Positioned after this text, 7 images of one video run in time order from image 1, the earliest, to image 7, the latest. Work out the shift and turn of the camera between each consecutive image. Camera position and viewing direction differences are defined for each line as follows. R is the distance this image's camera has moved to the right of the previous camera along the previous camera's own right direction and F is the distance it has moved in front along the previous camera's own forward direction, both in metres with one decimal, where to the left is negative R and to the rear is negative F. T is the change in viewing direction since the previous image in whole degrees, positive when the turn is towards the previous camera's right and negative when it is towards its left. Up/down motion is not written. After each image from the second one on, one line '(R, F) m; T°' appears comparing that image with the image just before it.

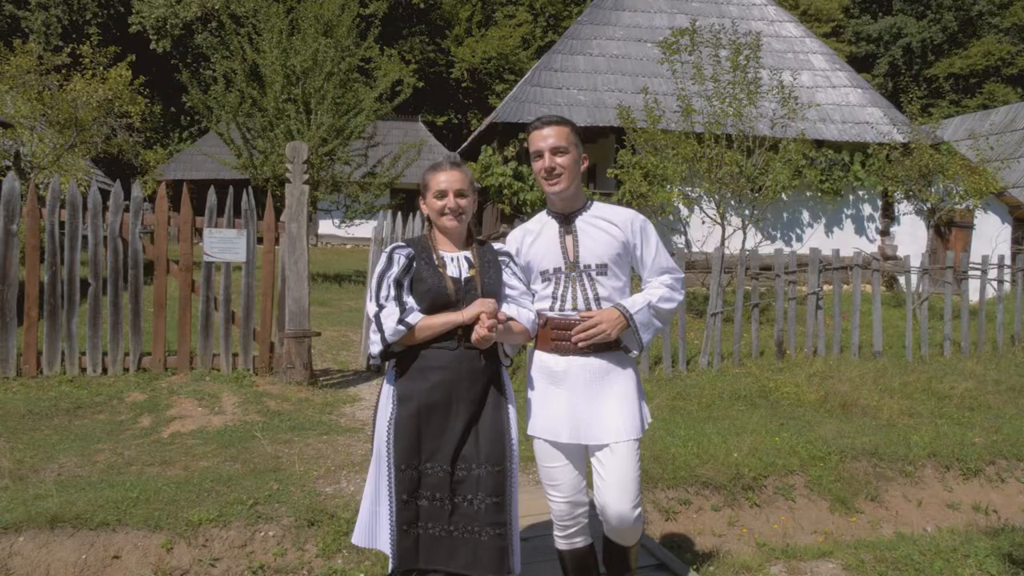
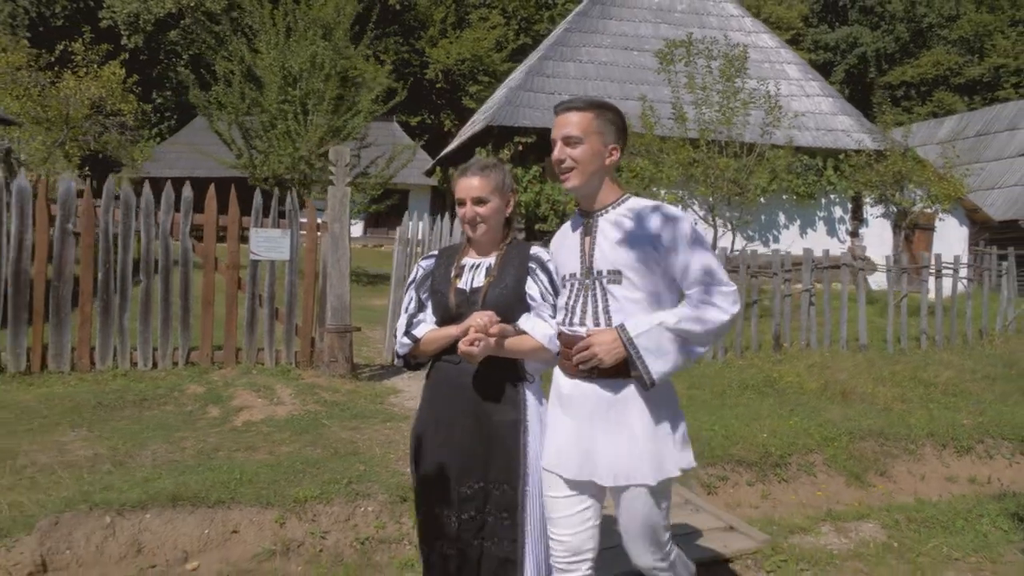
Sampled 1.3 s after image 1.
(-0.7, -0.4) m; +4°
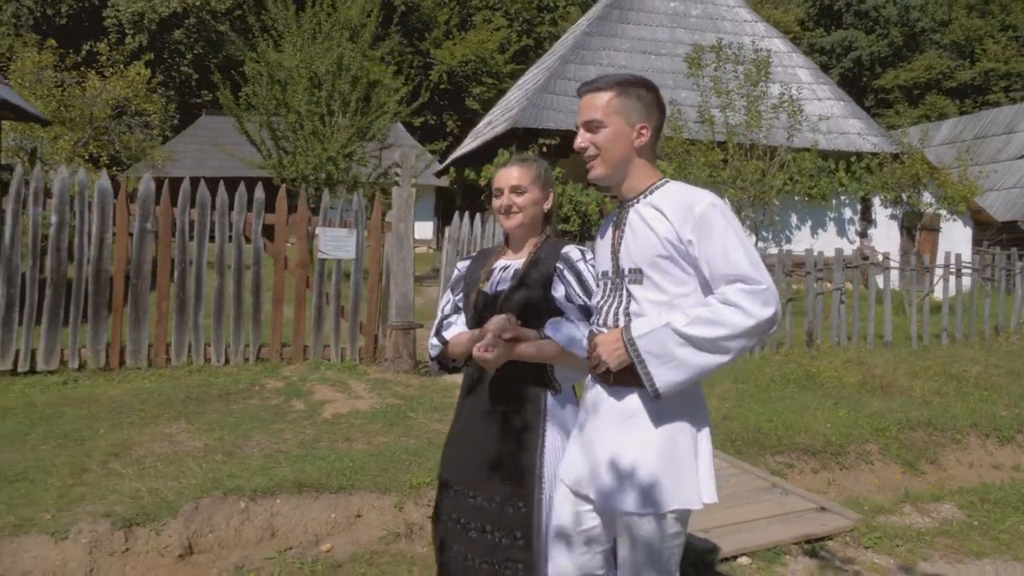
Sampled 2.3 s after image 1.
(-0.7, -0.3) m; +1°
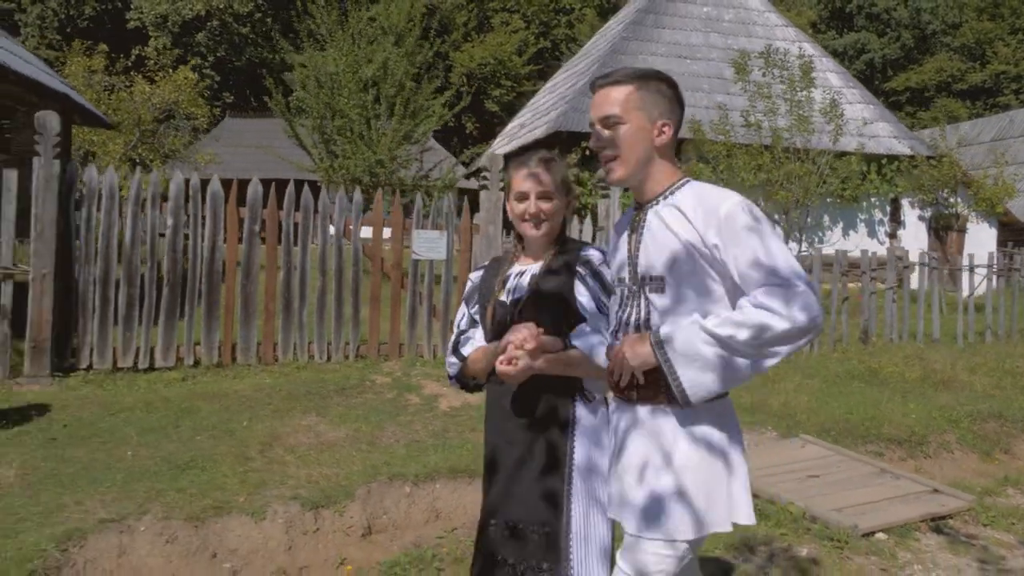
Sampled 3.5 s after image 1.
(-0.9, -0.3) m; 0°
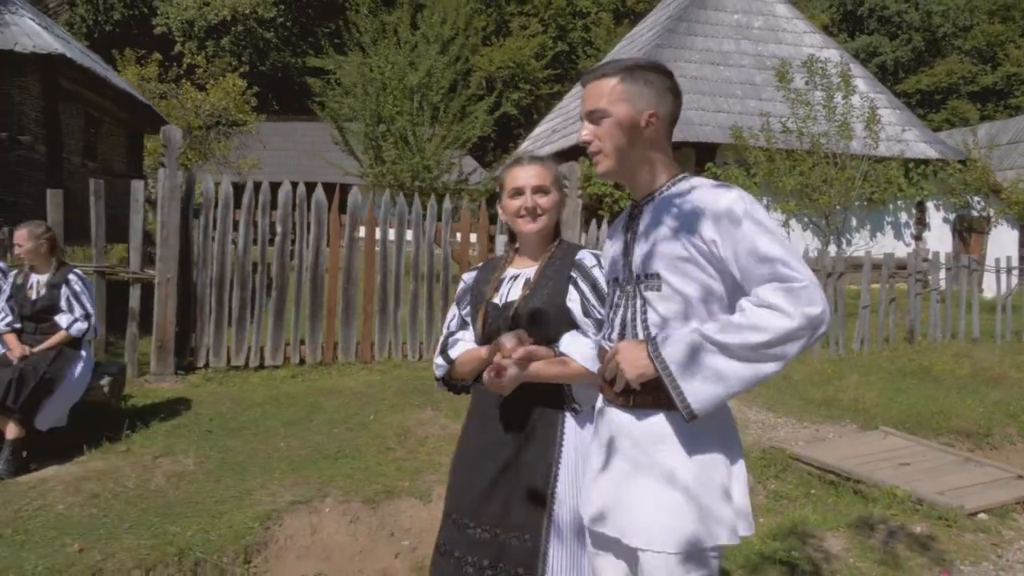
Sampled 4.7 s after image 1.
(-0.8, -0.4) m; 0°
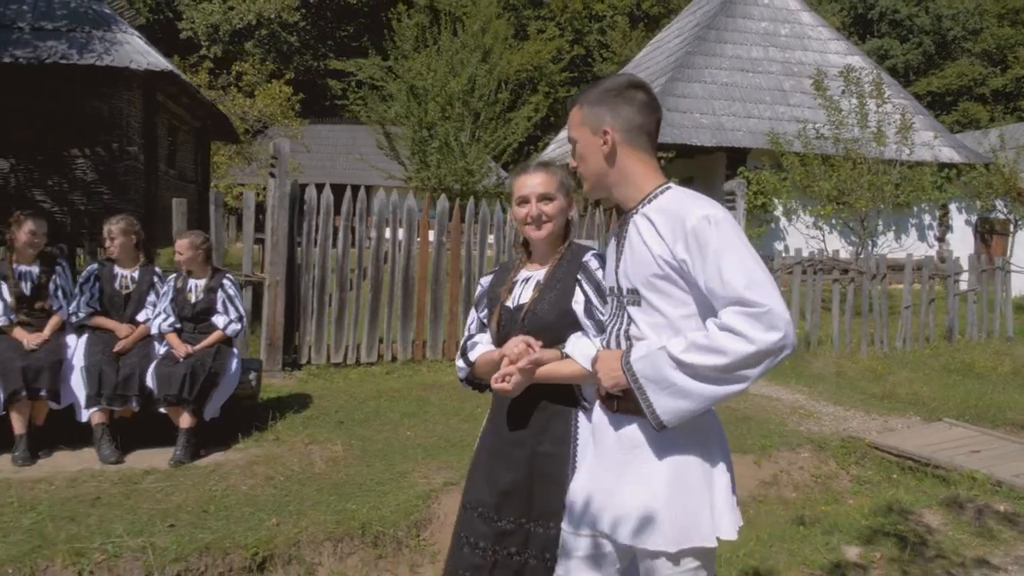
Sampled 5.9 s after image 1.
(-0.8, -0.5) m; 0°
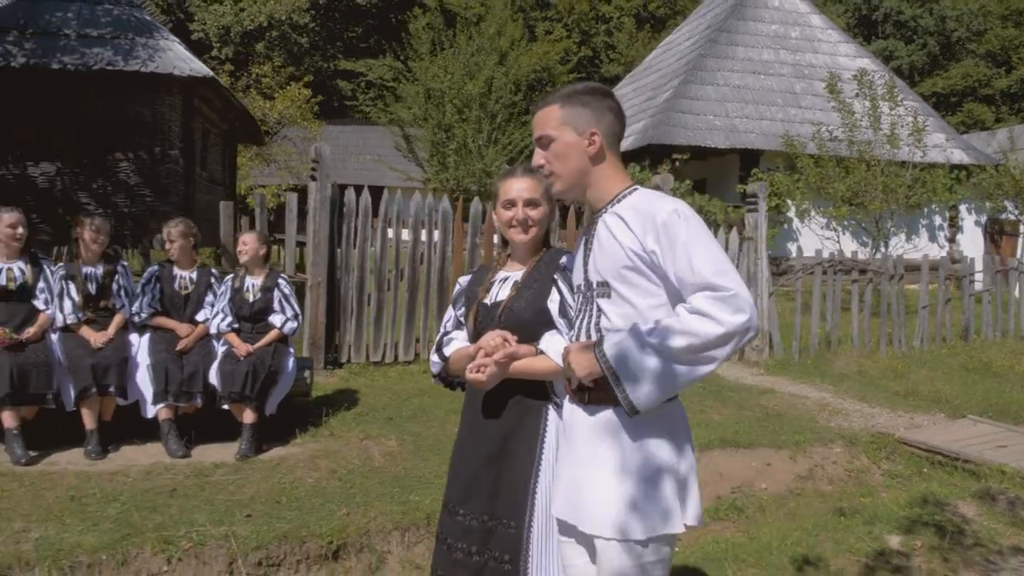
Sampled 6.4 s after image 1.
(-0.3, -0.2) m; 0°
